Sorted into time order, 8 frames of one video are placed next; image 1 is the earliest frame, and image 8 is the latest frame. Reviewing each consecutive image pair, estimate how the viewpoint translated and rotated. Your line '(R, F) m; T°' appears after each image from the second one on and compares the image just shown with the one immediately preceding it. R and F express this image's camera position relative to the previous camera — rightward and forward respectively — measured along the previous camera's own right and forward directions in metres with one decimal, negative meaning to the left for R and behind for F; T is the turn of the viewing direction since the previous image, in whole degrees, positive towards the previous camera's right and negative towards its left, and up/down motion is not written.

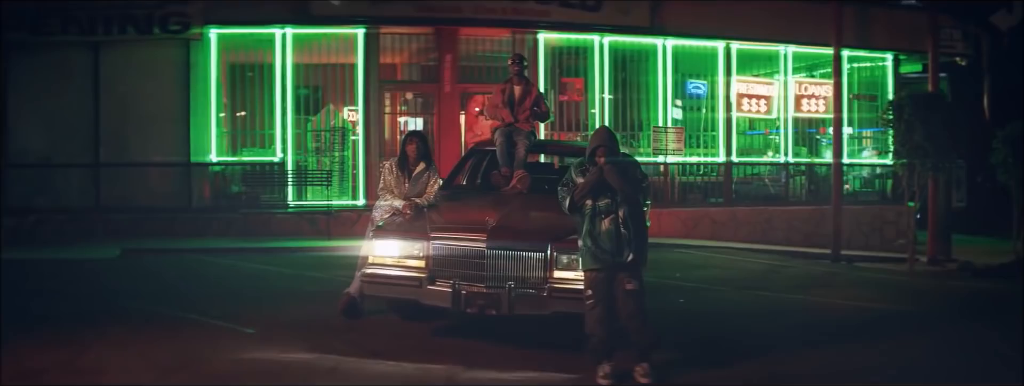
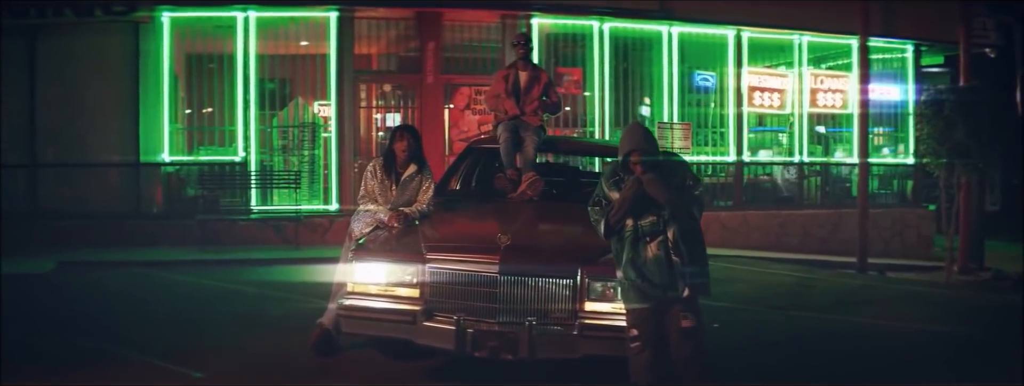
(-0.2, +1.4) m; +2°
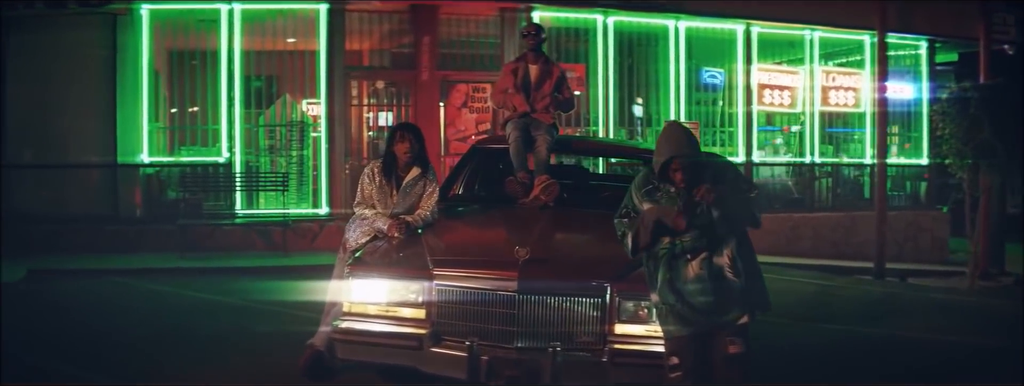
(-0.1, +0.6) m; +1°
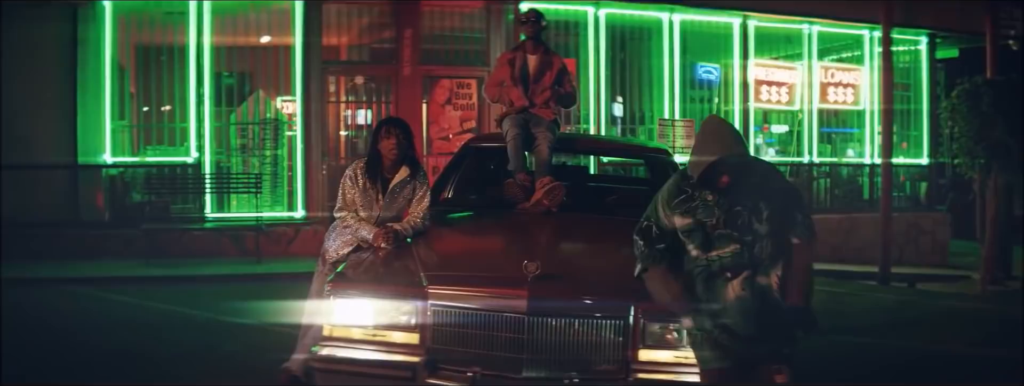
(-0.1, +0.6) m; +1°
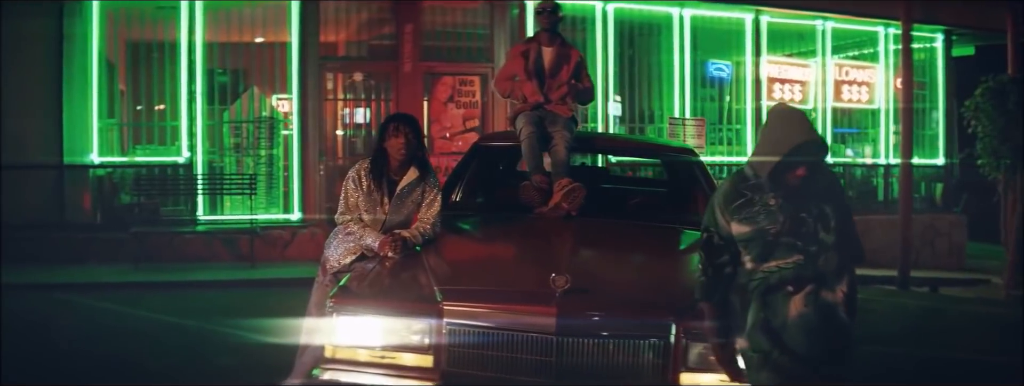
(-0.1, +0.4) m; 0°
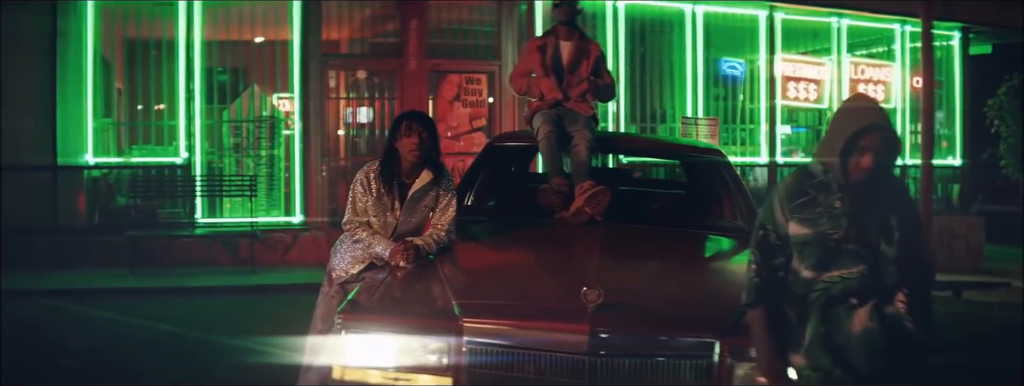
(-0.1, +0.3) m; 0°
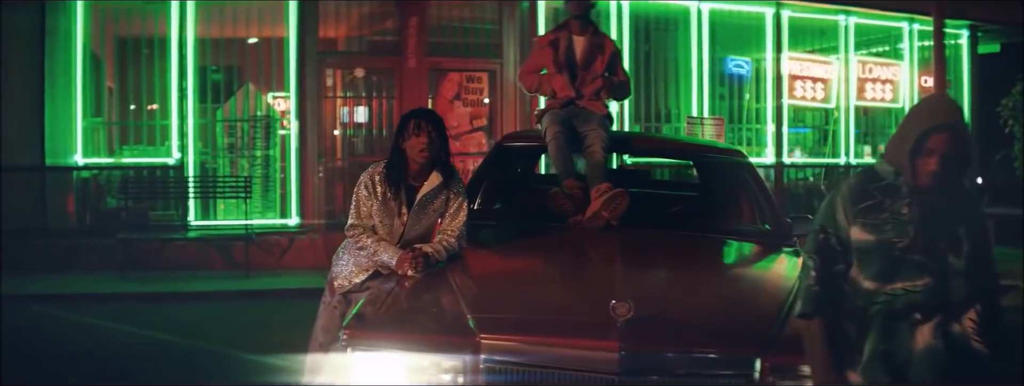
(-0.1, +0.3) m; 0°
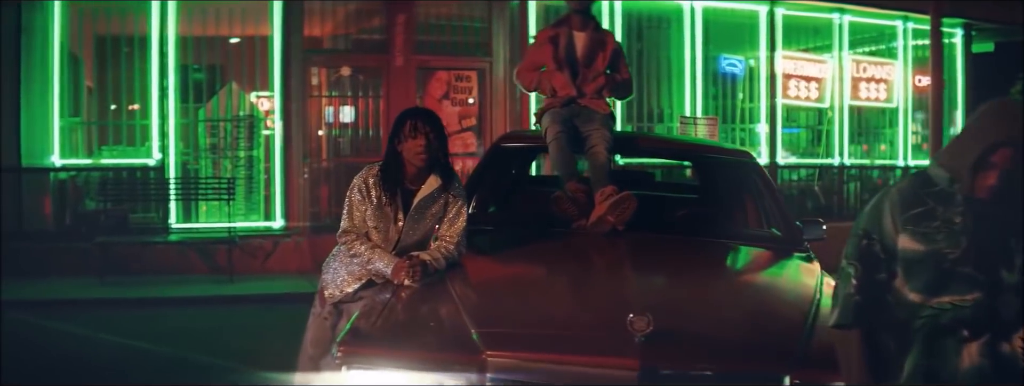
(-0.1, +0.2) m; +1°
